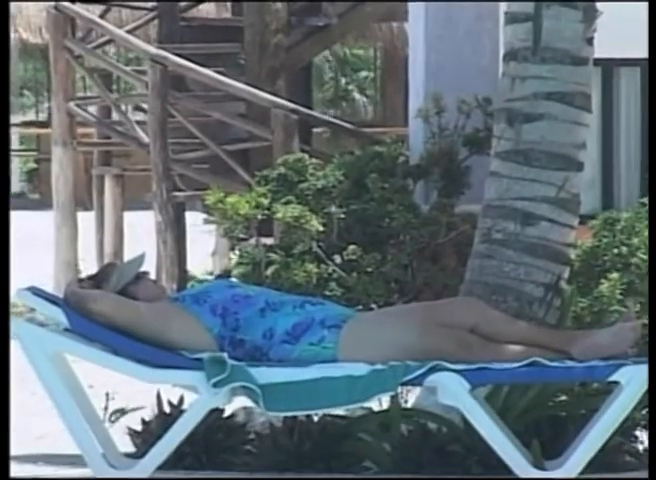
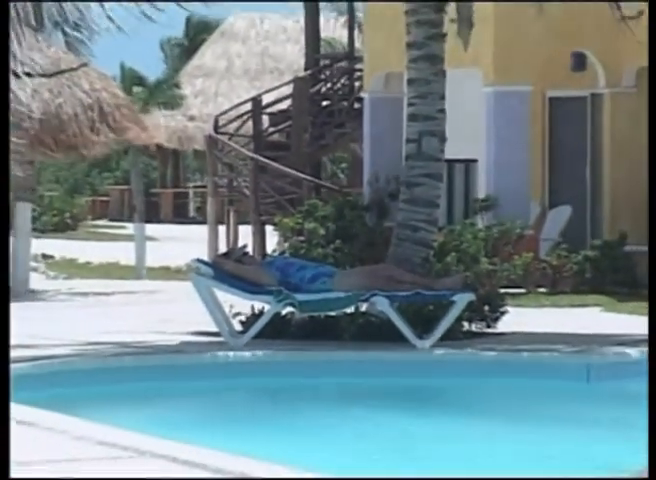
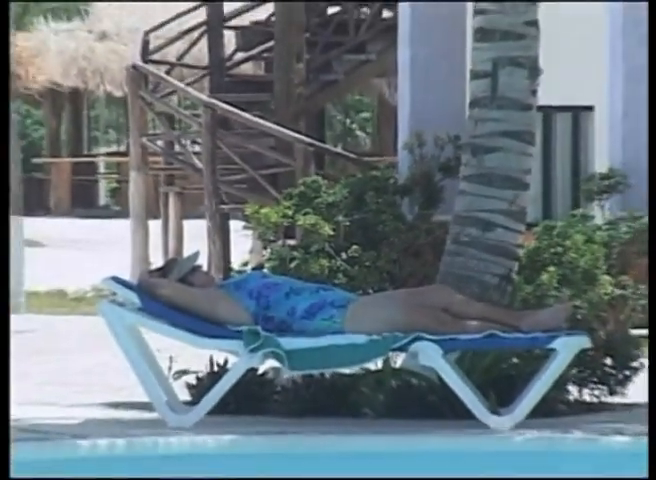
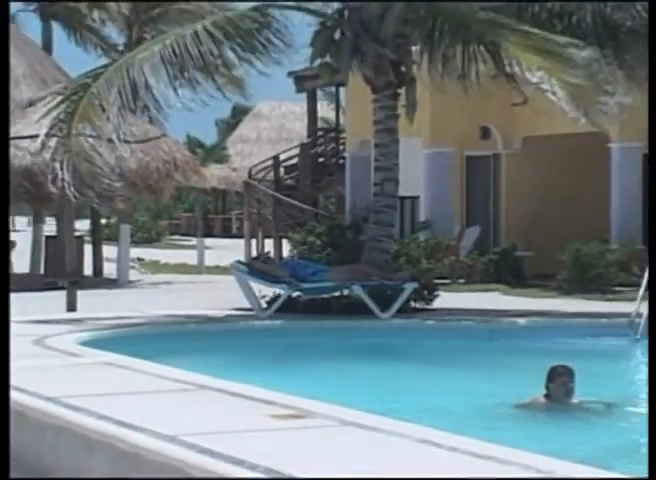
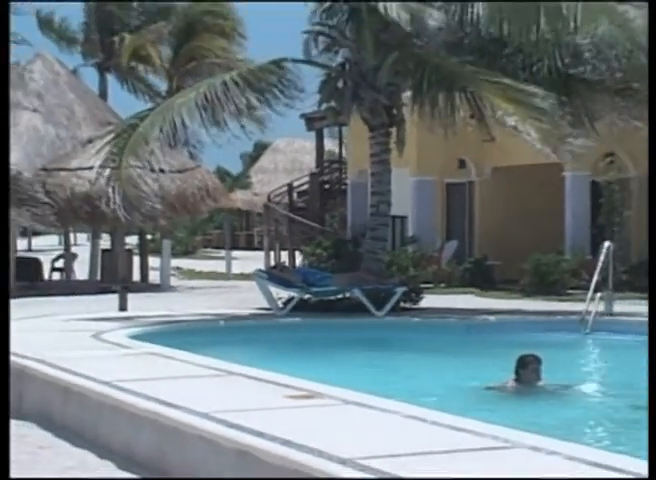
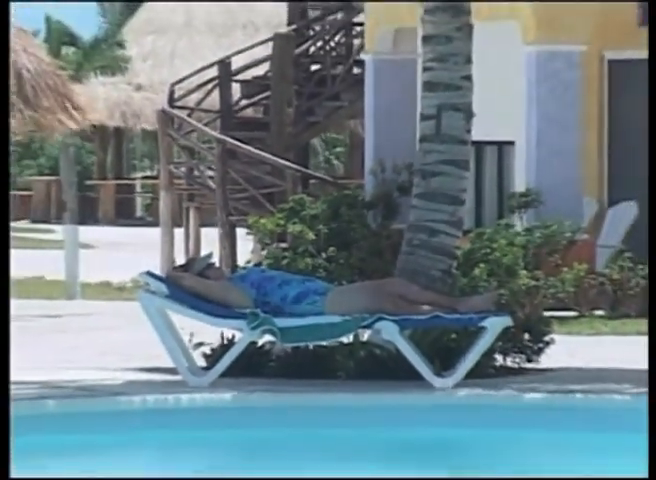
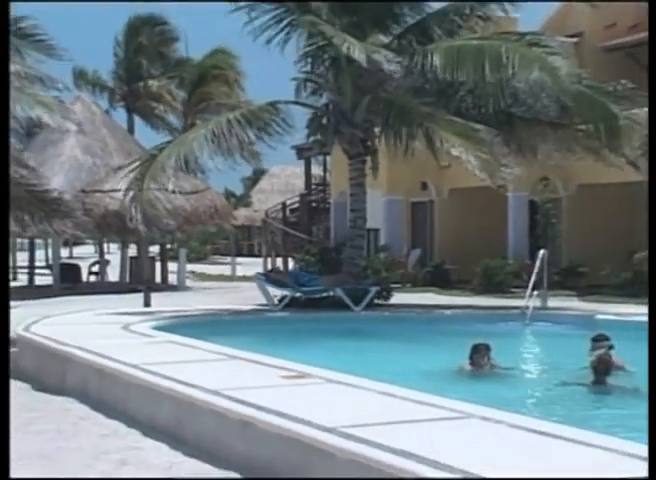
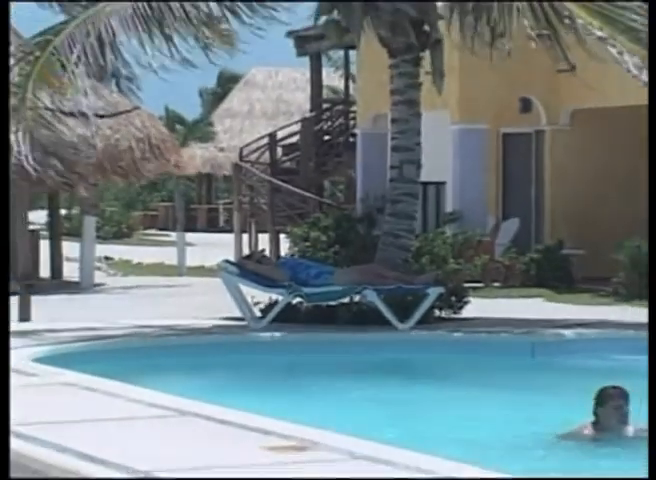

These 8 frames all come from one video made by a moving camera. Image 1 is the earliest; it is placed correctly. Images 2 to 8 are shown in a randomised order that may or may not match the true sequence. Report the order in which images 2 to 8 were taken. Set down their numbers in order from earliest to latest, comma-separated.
3, 6, 2, 8, 4, 5, 7
